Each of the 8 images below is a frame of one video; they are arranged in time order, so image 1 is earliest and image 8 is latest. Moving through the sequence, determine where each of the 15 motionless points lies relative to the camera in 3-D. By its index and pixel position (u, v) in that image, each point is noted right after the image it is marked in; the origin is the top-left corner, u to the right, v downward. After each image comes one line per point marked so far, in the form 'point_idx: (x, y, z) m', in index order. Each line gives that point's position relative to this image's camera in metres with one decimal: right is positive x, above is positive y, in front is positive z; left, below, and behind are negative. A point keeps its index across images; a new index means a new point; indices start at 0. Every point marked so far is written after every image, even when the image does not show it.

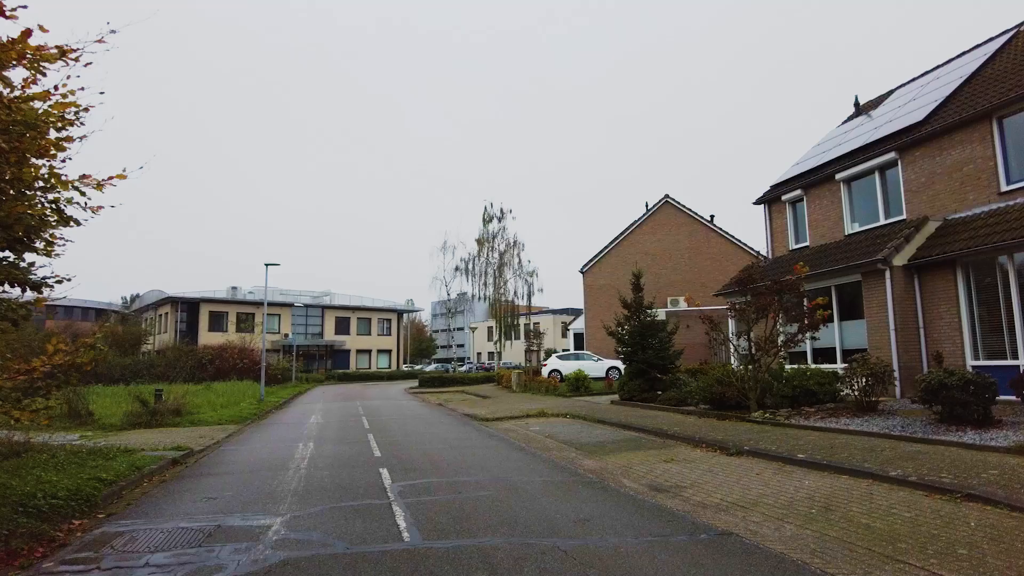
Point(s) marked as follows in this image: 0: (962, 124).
0: (+9.7, +3.6, +13.9) m
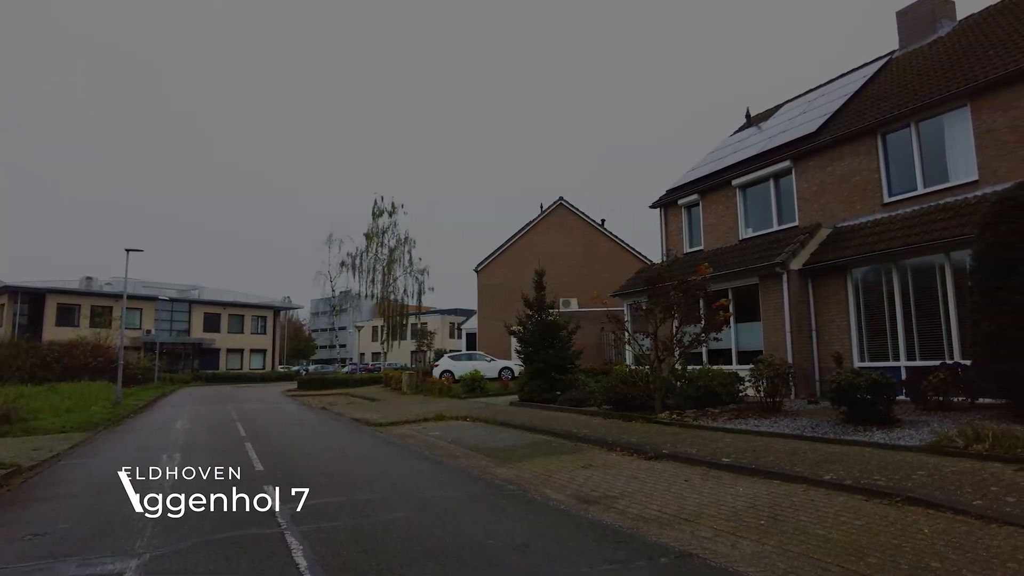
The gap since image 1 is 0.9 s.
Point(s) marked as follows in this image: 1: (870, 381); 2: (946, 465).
0: (+7.7, +3.5, +14.6) m
1: (+5.1, -1.3, +9.0) m
2: (+4.3, -1.8, +6.2) m
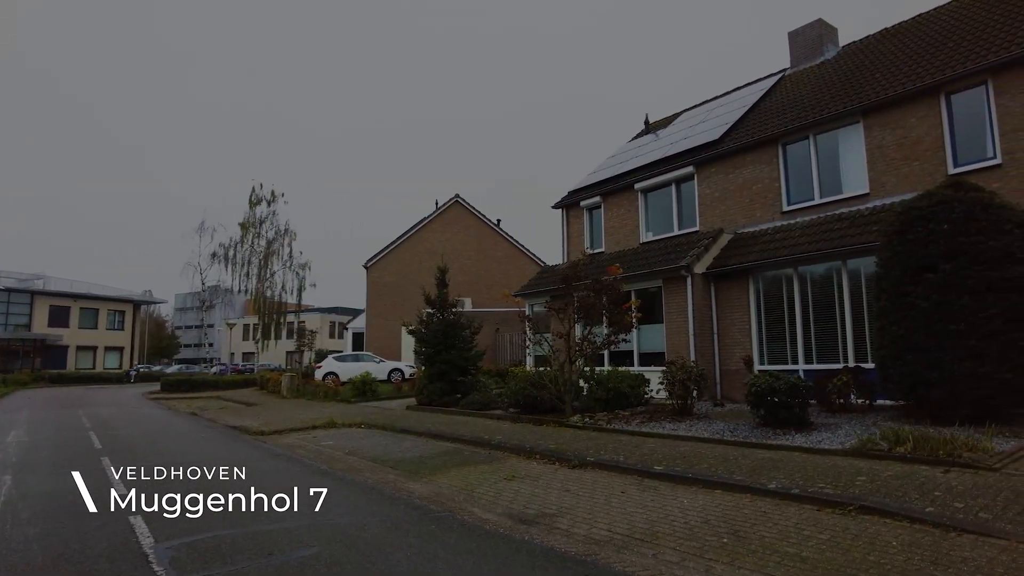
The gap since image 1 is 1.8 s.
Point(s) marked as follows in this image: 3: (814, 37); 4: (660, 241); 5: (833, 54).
0: (+5.6, +3.3, +15.0) m
1: (+3.9, -1.4, +9.0) m
2: (+3.6, -1.8, +6.2) m
3: (+8.6, +7.2, +18.2) m
4: (+3.9, +1.3, +16.9) m
5: (+8.8, +6.4, +17.5) m
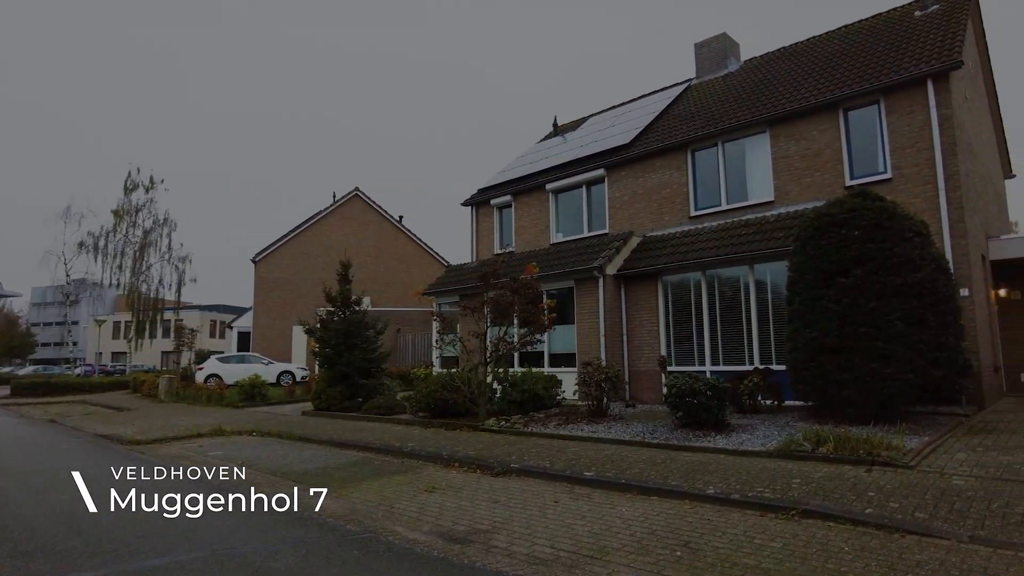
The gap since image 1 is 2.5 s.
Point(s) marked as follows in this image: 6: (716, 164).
0: (+3.6, +3.3, +15.2) m
1: (+2.8, -1.4, +9.0) m
2: (+2.9, -1.8, +6.2) m
3: (+6.1, +7.1, +18.9) m
4: (+1.5, +1.2, +16.8) m
5: (+6.4, +6.3, +18.2) m
6: (+4.6, +2.8, +14.5) m
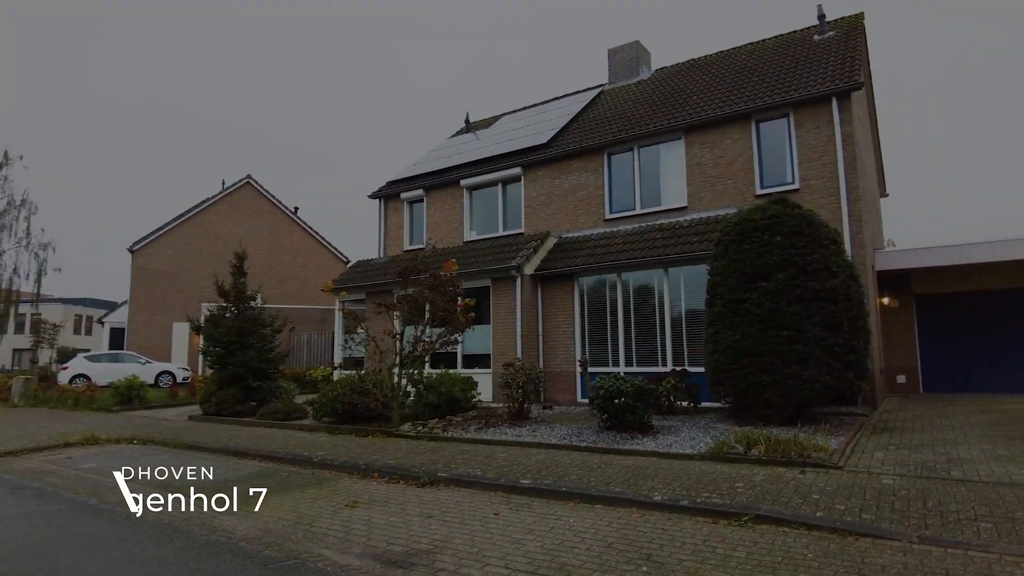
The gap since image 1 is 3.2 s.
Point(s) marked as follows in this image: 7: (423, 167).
0: (+1.6, +3.2, +15.2) m
1: (+1.7, -1.4, +8.9) m
2: (+2.3, -1.8, +6.2) m
3: (+3.6, +7.0, +19.3) m
4: (-0.7, +1.2, +16.4) m
5: (+3.9, +6.2, +18.6) m
6: (+2.7, +2.8, +14.6) m
7: (-2.6, +3.6, +18.9) m
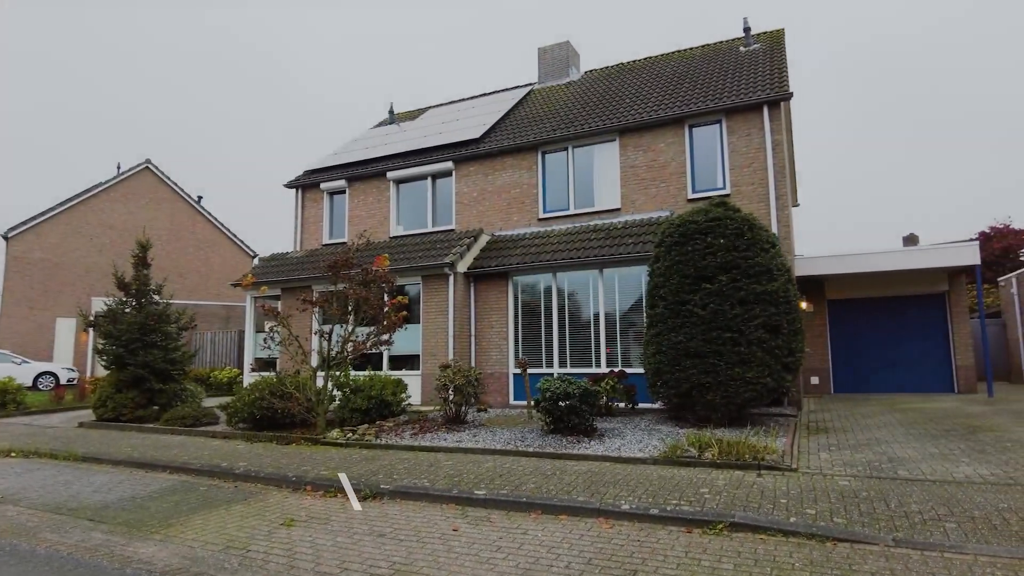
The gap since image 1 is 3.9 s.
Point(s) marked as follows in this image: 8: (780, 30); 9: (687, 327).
0: (0.0, +3.3, +14.9) m
1: (+0.9, -1.4, +8.7) m
2: (+1.9, -1.8, +6.1) m
3: (+1.5, +6.9, +19.2) m
4: (-2.5, +1.3, +15.8) m
5: (+1.9, +6.2, +18.6) m
6: (+1.2, +2.8, +14.5) m
7: (-4.7, +3.7, +17.9) m
8: (+6.5, +6.3, +15.6) m
9: (+2.5, -0.6, +9.0) m
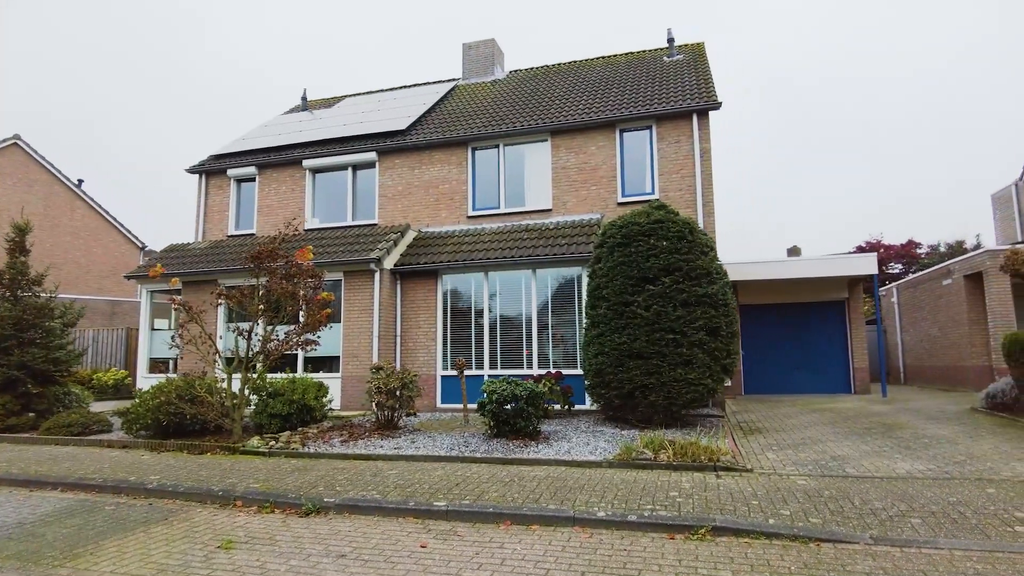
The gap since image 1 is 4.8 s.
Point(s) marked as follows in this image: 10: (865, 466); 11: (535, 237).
0: (-1.6, +3.3, +14.4) m
1: (+0.2, -1.4, +8.4) m
2: (+1.6, -1.8, +6.0) m
3: (-0.8, +6.9, +19.0) m
4: (-4.3, +1.4, +14.9) m
5: (-0.3, +6.1, +18.4) m
6: (-0.4, +2.7, +14.2) m
7: (-6.7, +3.8, +16.7) m
8: (+4.8, +6.2, +16.1) m
9: (+1.7, -0.6, +9.0) m
10: (+3.7, -1.9, +6.7) m
11: (+0.4, +1.0, +12.5) m
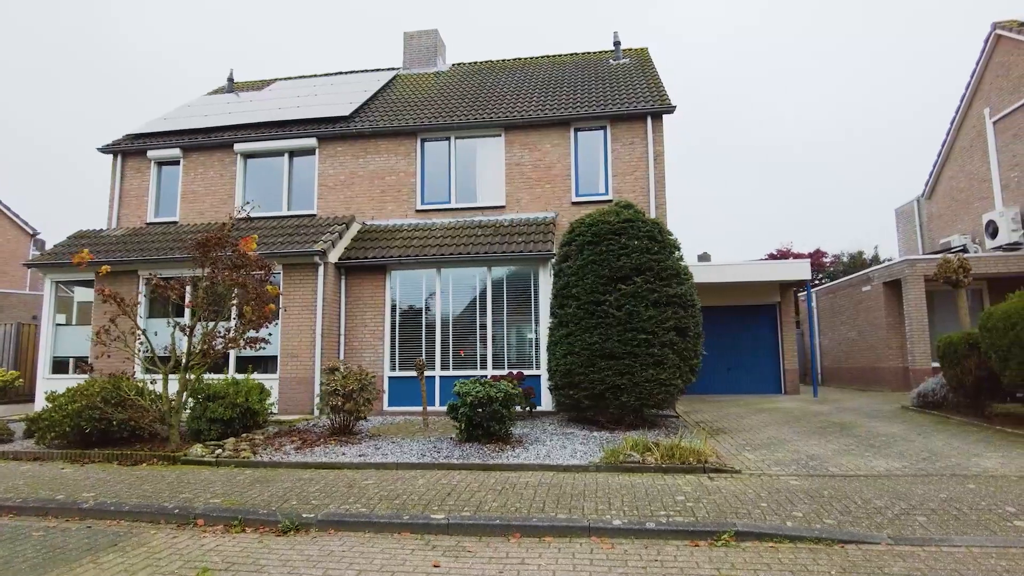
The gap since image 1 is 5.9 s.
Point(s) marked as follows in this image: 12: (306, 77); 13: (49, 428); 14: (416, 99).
0: (-2.7, +3.3, +13.8) m
1: (-0.2, -1.3, +8.1) m
2: (+1.5, -1.8, +5.8) m
3: (-2.4, +7.0, +18.4) m
4: (-5.4, +1.5, +13.9) m
5: (-1.9, +6.2, +17.9) m
6: (-1.4, +2.8, +13.7) m
7: (-8.1, +3.9, +15.3) m
8: (+3.5, +6.1, +16.3) m
9: (+1.2, -0.6, +8.8) m
10: (+3.5, -1.9, +6.8) m
11: (-0.4, +1.0, +12.1) m
12: (-5.8, +6.0, +18.1) m
13: (-6.0, -1.8, +8.3) m
14: (-2.3, +4.5, +15.3) m
